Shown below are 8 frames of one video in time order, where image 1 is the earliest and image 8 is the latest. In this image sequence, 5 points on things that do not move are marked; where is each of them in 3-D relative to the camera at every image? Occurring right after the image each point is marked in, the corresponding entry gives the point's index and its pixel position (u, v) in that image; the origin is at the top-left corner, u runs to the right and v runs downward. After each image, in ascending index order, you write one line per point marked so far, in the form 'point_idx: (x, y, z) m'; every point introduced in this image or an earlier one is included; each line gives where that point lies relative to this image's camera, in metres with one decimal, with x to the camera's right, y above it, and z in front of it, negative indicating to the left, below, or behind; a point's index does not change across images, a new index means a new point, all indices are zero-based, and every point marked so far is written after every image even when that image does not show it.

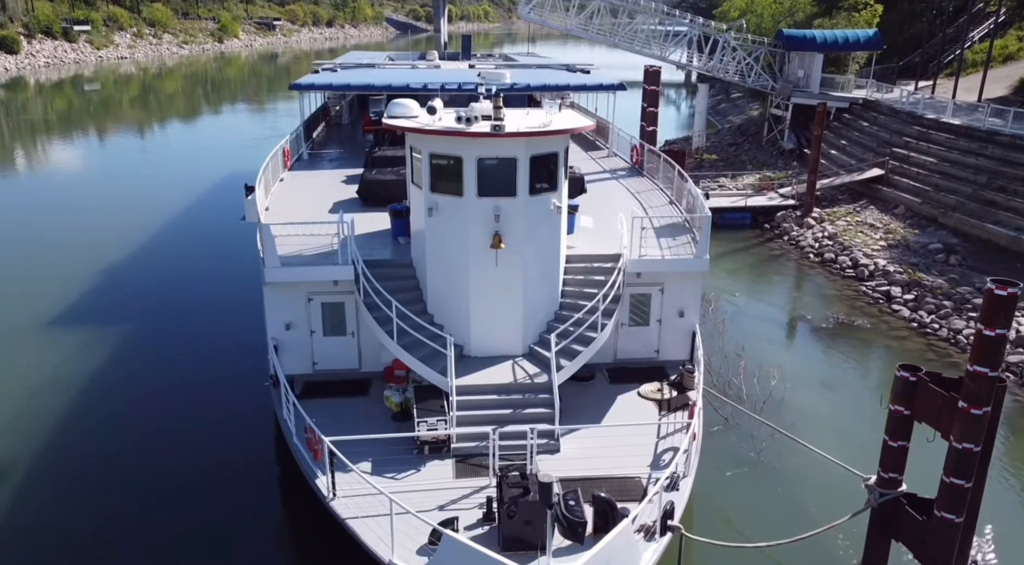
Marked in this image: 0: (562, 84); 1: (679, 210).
0: (+0.8, +3.2, +12.7) m
1: (+2.0, +0.9, +9.2) m
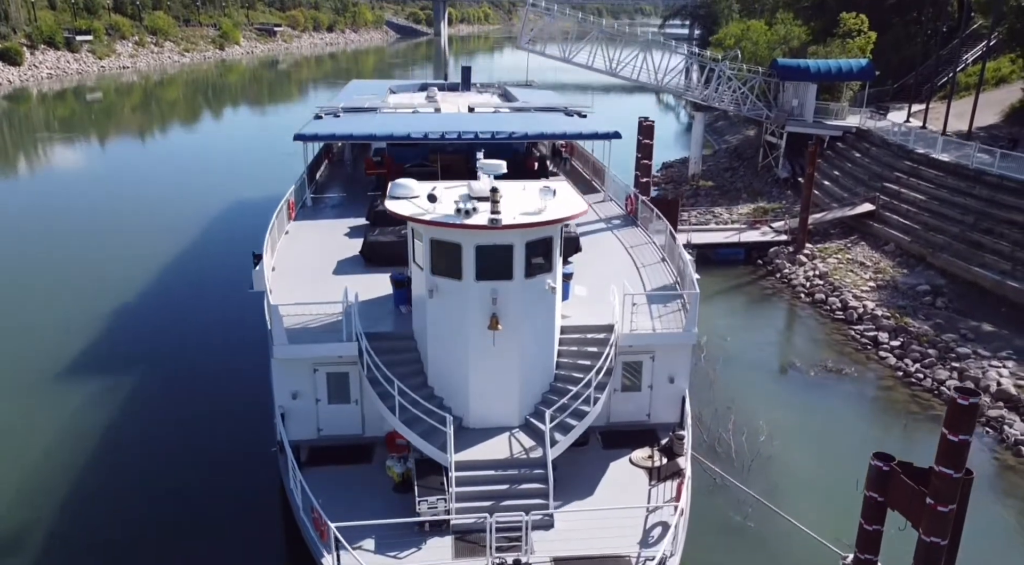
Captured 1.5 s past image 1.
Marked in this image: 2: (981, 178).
0: (+0.8, +2.5, +13.0) m
1: (+2.0, +0.2, +9.5) m
2: (+9.1, +2.0, +14.9) m
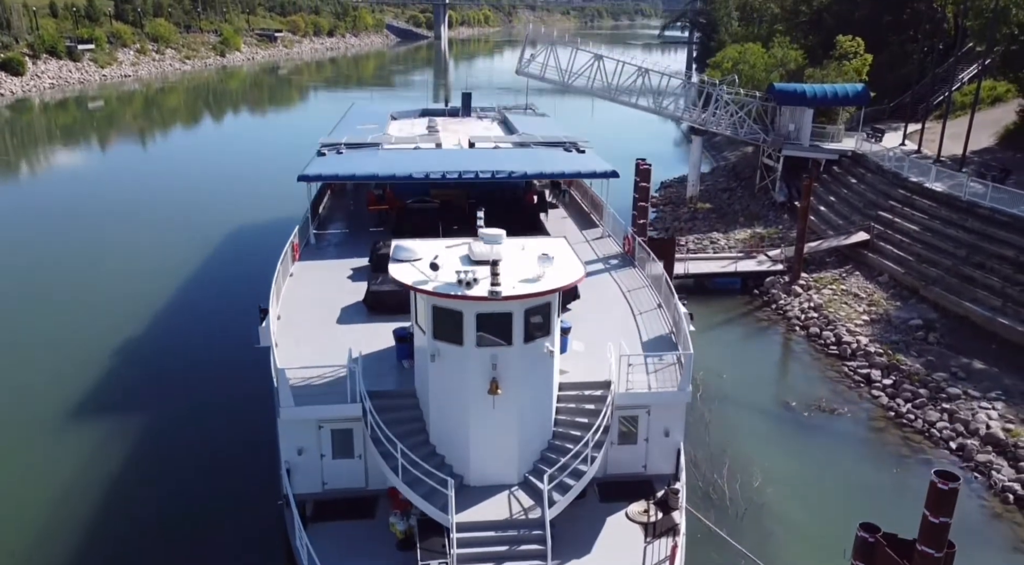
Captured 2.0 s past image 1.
0: (+0.8, +1.9, +13.2) m
1: (+2.0, -0.4, +9.8) m
2: (+9.1, +1.4, +15.2) m
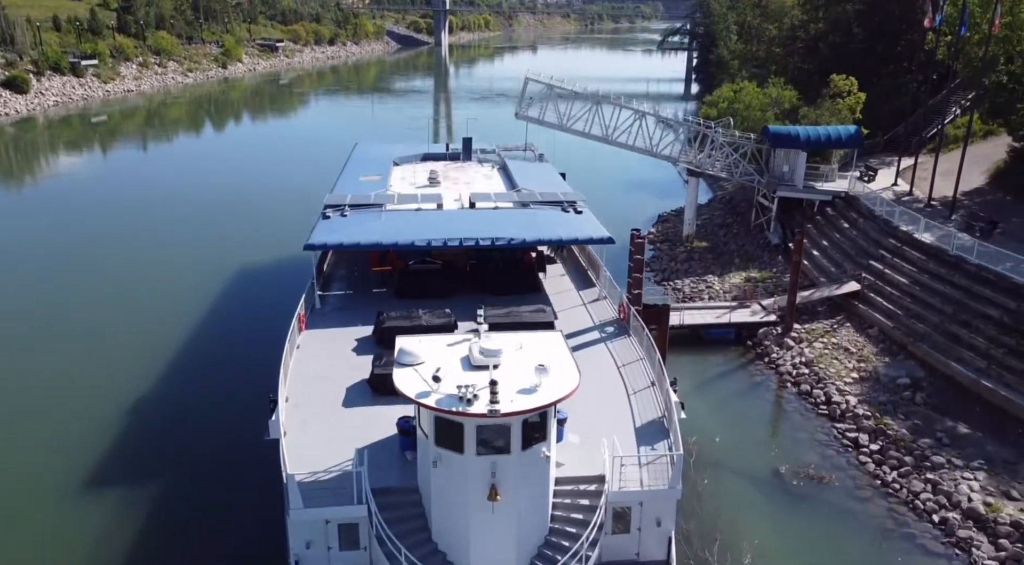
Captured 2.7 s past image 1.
0: (+0.7, +0.8, +13.7) m
1: (+1.9, -1.5, +10.2) m
2: (+9.1, +0.3, +15.6) m
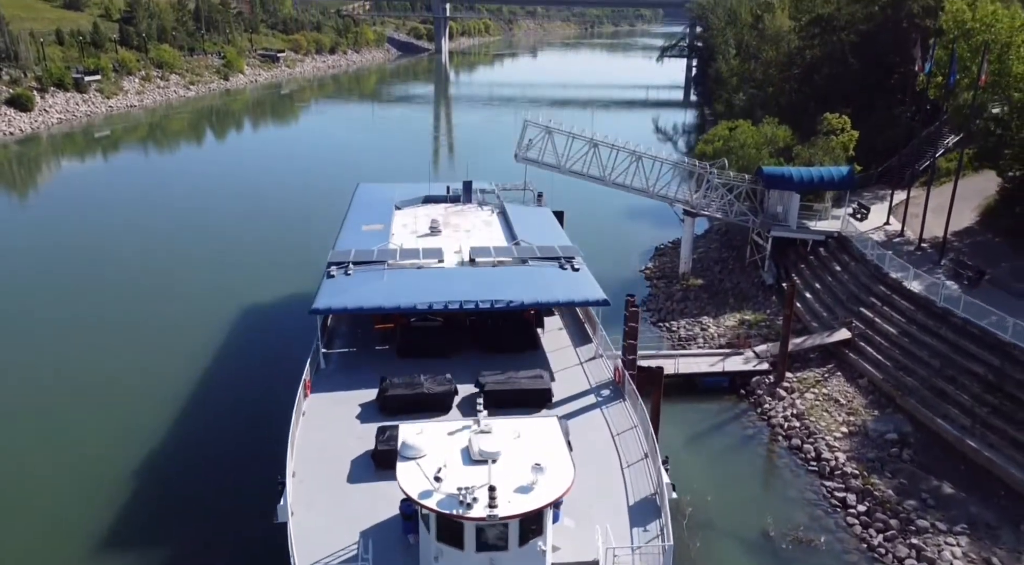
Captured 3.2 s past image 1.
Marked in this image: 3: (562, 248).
0: (+0.7, -0.3, +14.1) m
1: (+1.9, -2.6, +10.6) m
2: (+9.0, -0.8, +16.0) m
3: (+1.1, +0.7, +16.6) m
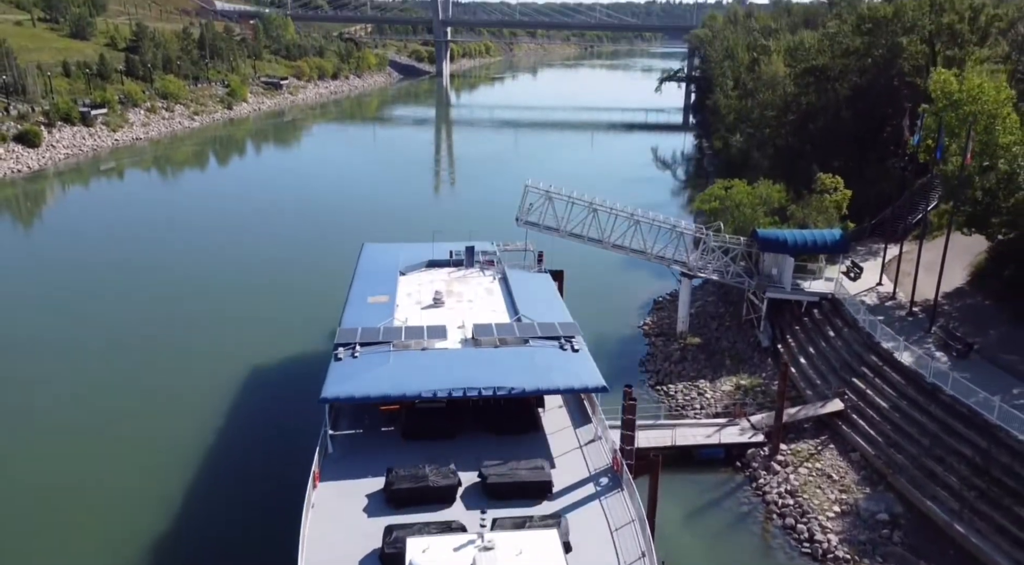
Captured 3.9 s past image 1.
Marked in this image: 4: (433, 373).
0: (+0.8, -1.9, +14.6) m
1: (+1.9, -4.2, +11.0) m
2: (+9.1, -2.4, +16.5) m
3: (+1.1, -1.0, +17.1) m
4: (-1.6, -1.7, +15.0) m
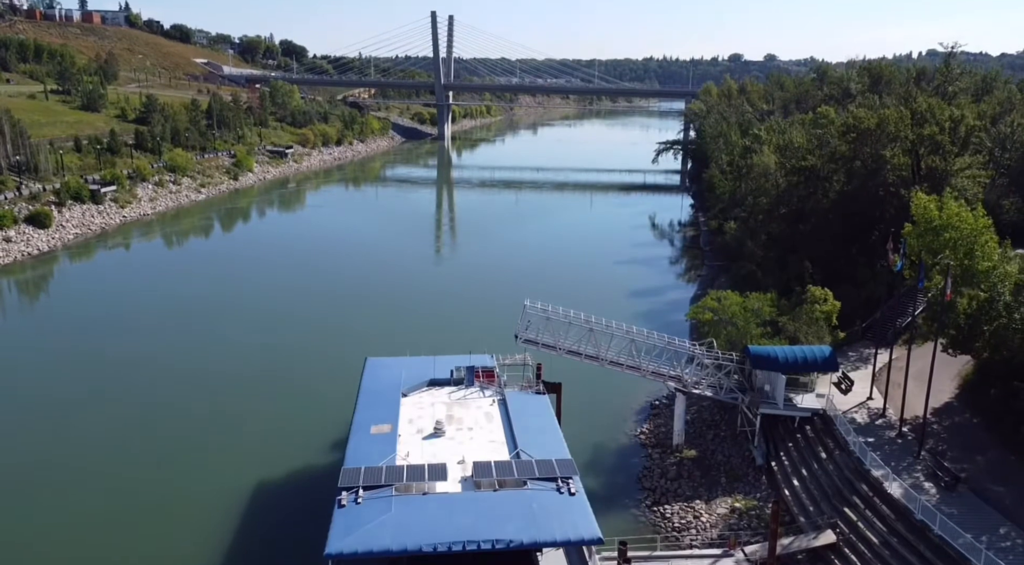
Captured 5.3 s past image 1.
0: (+0.7, -5.0, +15.1) m
1: (+1.9, -7.0, +11.4) m
2: (+9.0, -5.5, +16.9) m
3: (+1.1, -4.2, +17.6) m
4: (-1.6, -4.8, +15.5) m
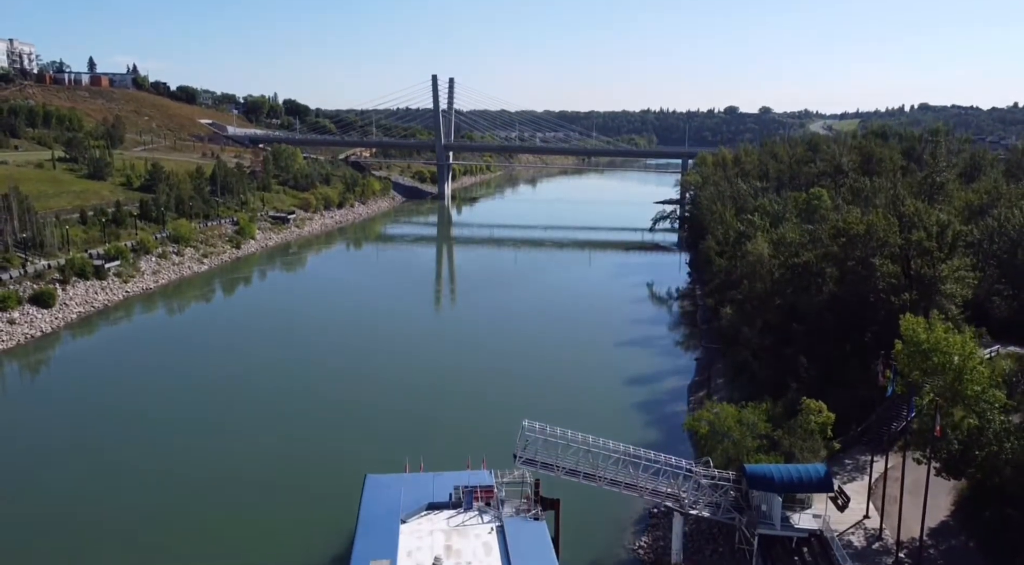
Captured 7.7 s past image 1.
0: (+0.7, -8.2, +15.1) m
1: (+1.9, -10.0, +11.3) m
2: (+9.0, -8.8, +16.9) m
3: (+1.0, -7.6, +17.7) m
4: (-1.7, -8.1, +15.6) m
